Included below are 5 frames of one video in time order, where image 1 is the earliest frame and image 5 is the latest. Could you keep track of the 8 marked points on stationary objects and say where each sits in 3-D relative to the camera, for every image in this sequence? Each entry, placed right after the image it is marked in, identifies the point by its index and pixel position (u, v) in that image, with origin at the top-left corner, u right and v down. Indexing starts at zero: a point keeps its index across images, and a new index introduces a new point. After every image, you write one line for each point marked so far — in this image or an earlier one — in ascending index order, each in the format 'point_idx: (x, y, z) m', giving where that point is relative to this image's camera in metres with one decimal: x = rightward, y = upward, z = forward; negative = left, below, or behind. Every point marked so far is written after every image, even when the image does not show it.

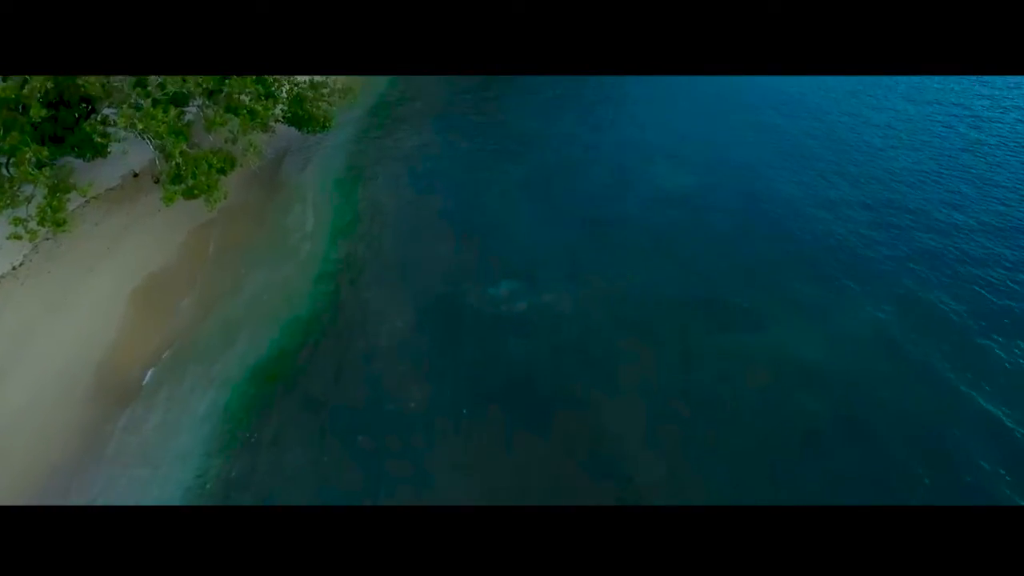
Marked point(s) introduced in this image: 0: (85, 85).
0: (-13.1, +6.1, +18.6) m
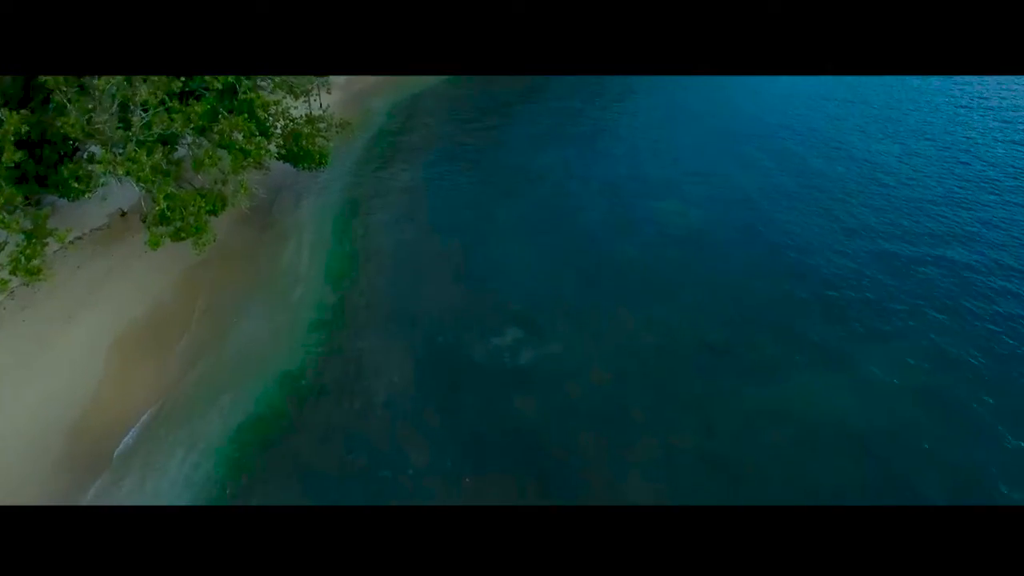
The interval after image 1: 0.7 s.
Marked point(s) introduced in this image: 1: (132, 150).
0: (-13.0, +4.6, +17.6) m
1: (-12.0, +4.3, +19.3) m
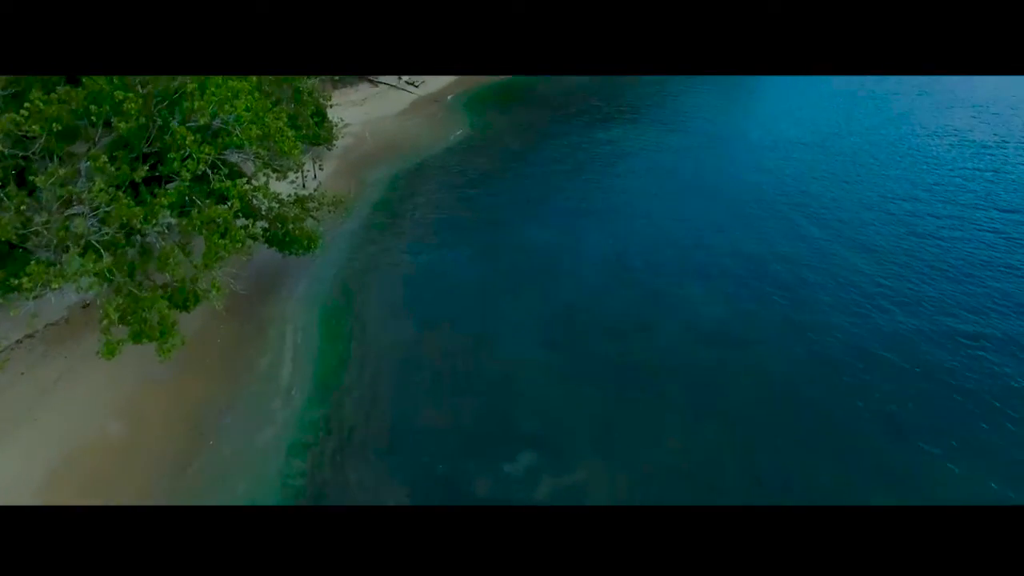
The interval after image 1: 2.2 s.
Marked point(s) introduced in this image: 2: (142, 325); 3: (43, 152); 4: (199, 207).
0: (-12.6, +1.5, +14.9) m
1: (-11.6, +1.1, +16.6) m
2: (-11.0, -1.0, +18.4) m
3: (-12.6, +3.7, +16.5) m
4: (-9.9, +2.6, +19.4) m
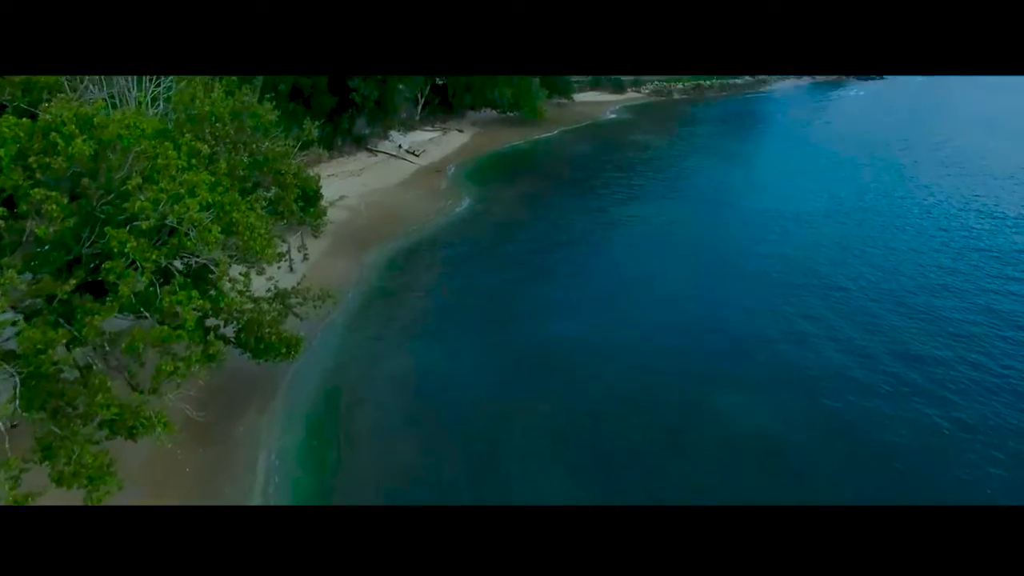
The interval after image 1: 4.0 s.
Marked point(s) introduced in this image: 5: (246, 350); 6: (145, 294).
0: (-12.0, -1.4, +11.3) m
1: (-11.1, -2.0, +12.9) m
2: (-10.5, -4.3, +14.5) m
3: (-12.1, +0.6, +13.1) m
4: (-9.4, -0.7, +15.9) m
5: (-8.8, -2.0, +20.0) m
6: (-10.0, +0.1, +16.9) m
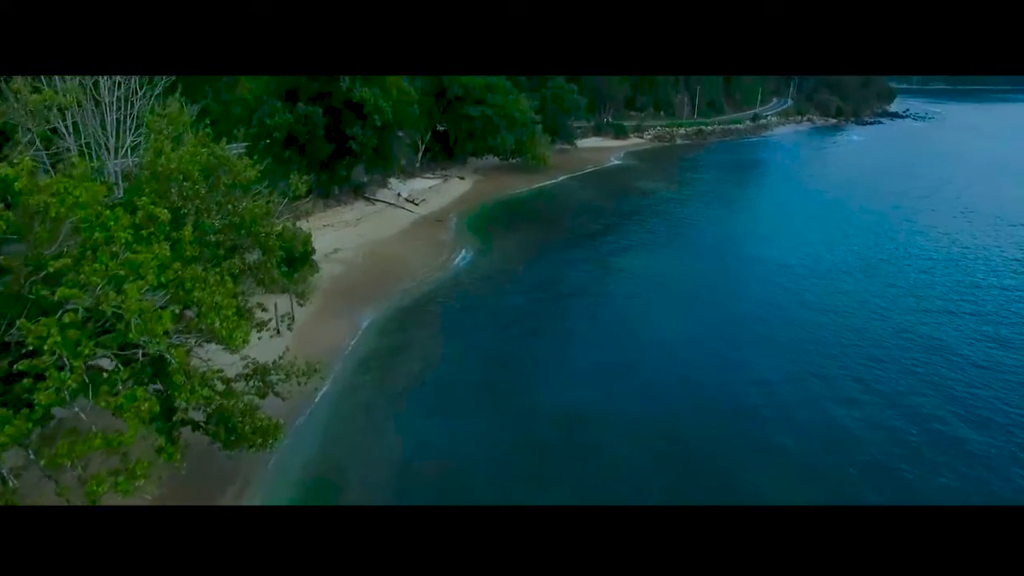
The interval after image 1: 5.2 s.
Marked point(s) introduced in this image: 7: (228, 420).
0: (-11.6, -3.1, +8.4) m
1: (-10.7, -3.8, +10.0) m
2: (-10.1, -6.1, +11.5) m
3: (-11.7, -1.2, +10.4) m
4: (-9.0, -2.7, +13.1) m
5: (-8.5, -4.2, +17.1) m
6: (-9.6, -1.9, +14.1) m
7: (-7.9, -3.5, +17.1) m
